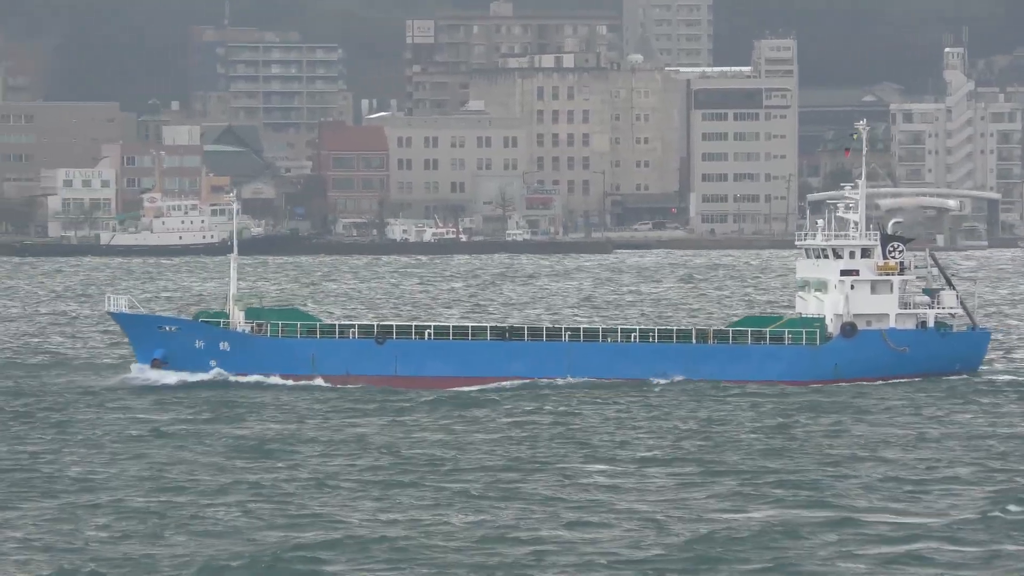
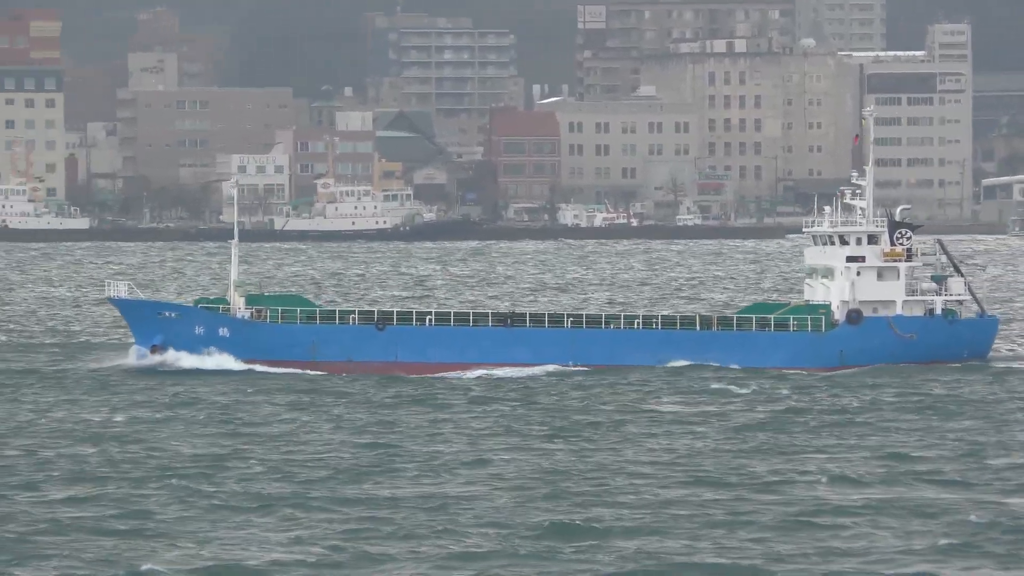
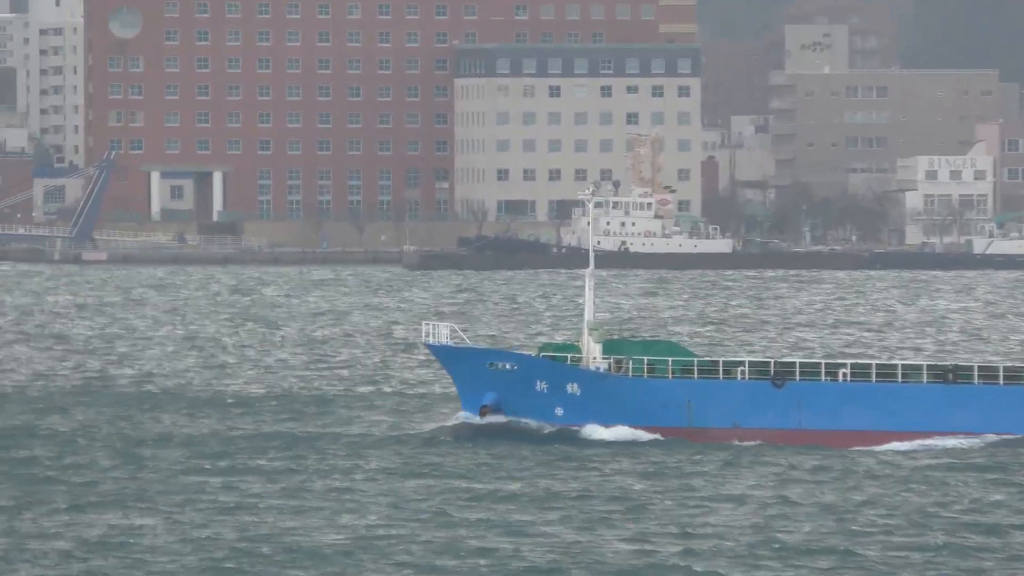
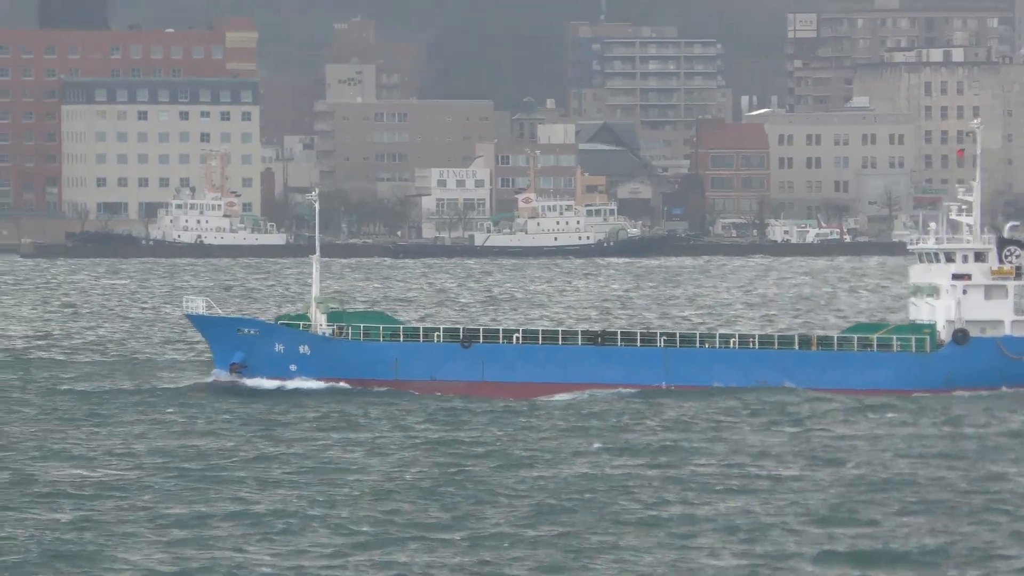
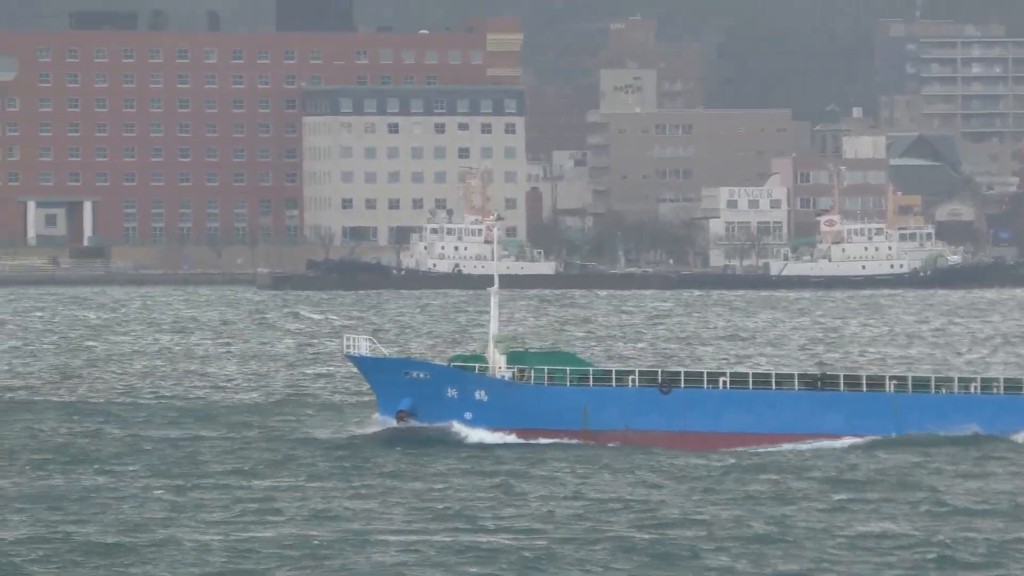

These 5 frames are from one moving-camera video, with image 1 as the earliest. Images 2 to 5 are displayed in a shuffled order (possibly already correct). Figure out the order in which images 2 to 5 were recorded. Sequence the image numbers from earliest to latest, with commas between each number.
2, 4, 5, 3
